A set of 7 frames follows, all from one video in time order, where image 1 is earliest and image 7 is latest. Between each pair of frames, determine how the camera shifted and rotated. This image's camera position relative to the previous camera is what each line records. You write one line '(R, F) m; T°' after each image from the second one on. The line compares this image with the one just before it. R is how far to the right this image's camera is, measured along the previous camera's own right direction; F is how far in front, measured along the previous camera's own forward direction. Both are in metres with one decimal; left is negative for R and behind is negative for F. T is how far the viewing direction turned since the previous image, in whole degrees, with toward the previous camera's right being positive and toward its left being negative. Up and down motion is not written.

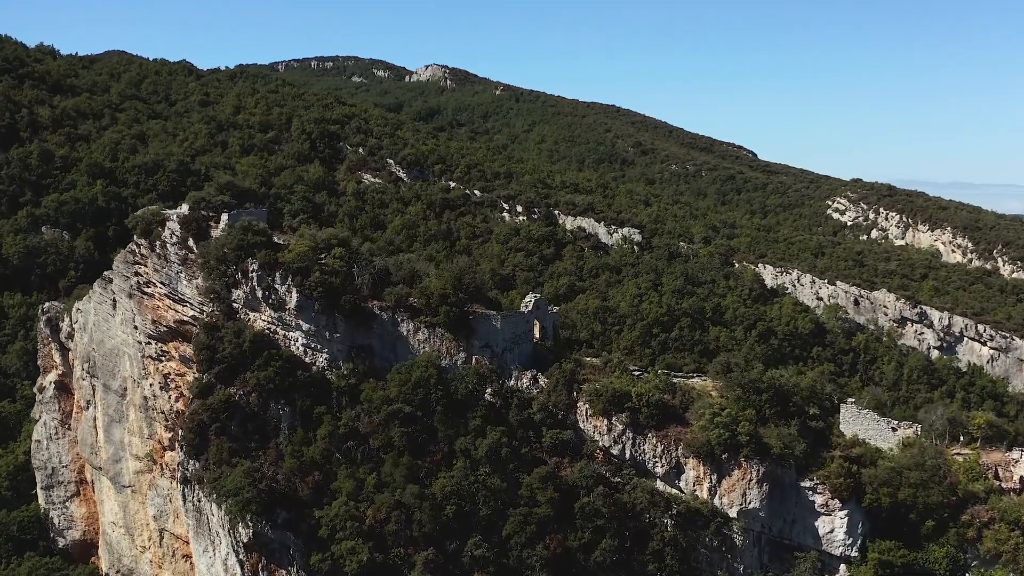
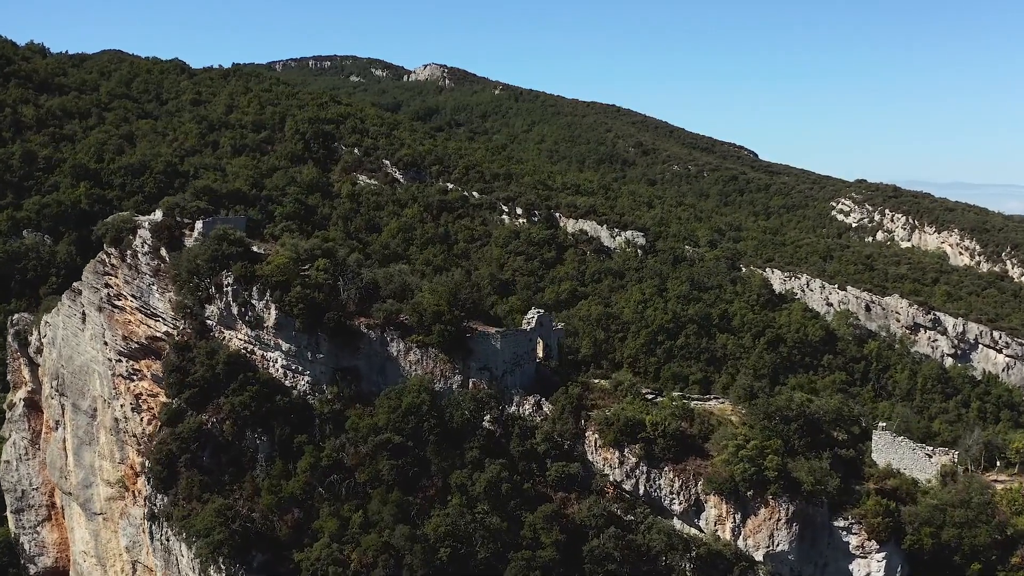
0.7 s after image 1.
(0.0, +1.4) m; 0°
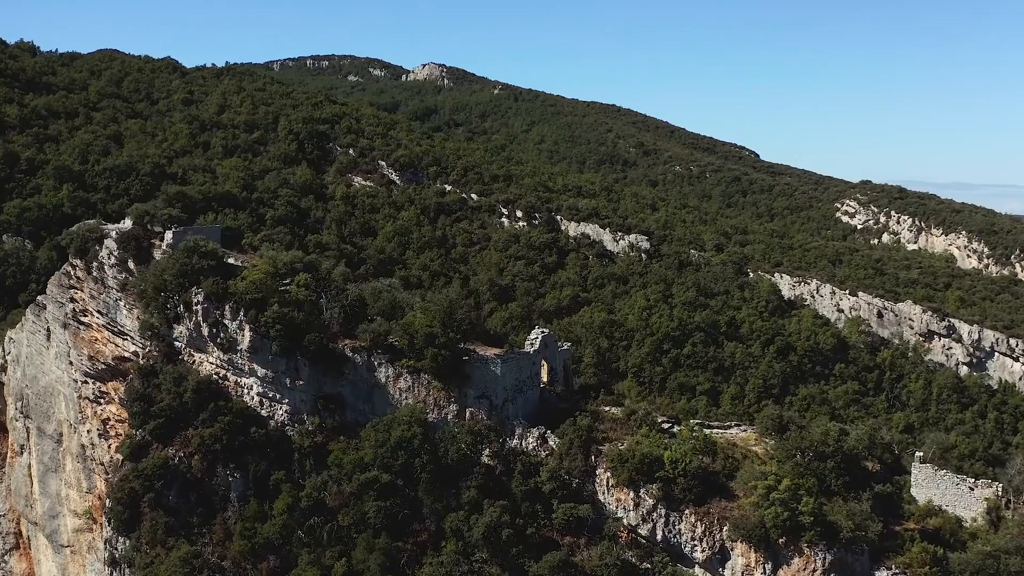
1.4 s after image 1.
(0.0, +1.4) m; 0°
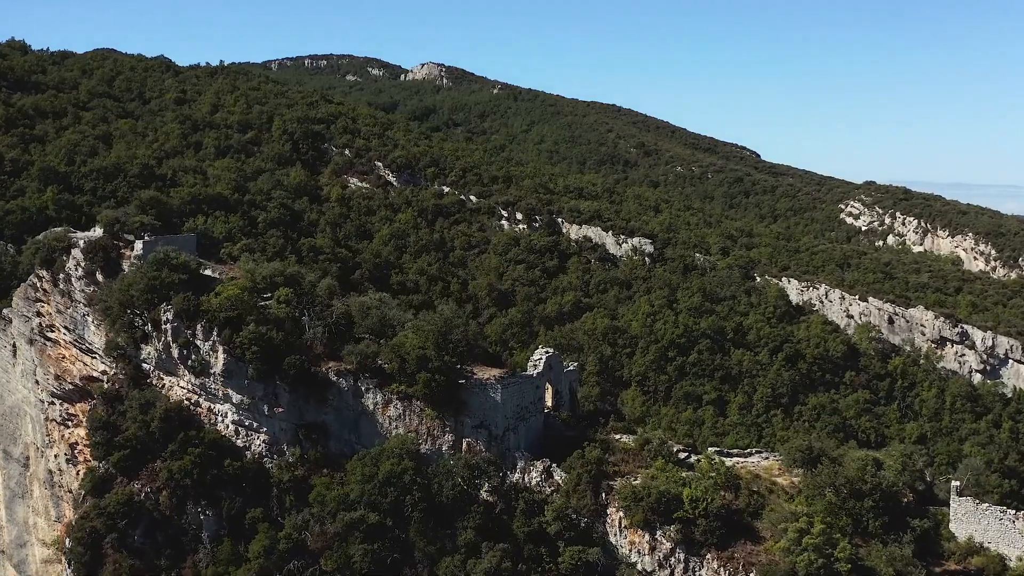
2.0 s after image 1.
(0.0, +1.1) m; 0°
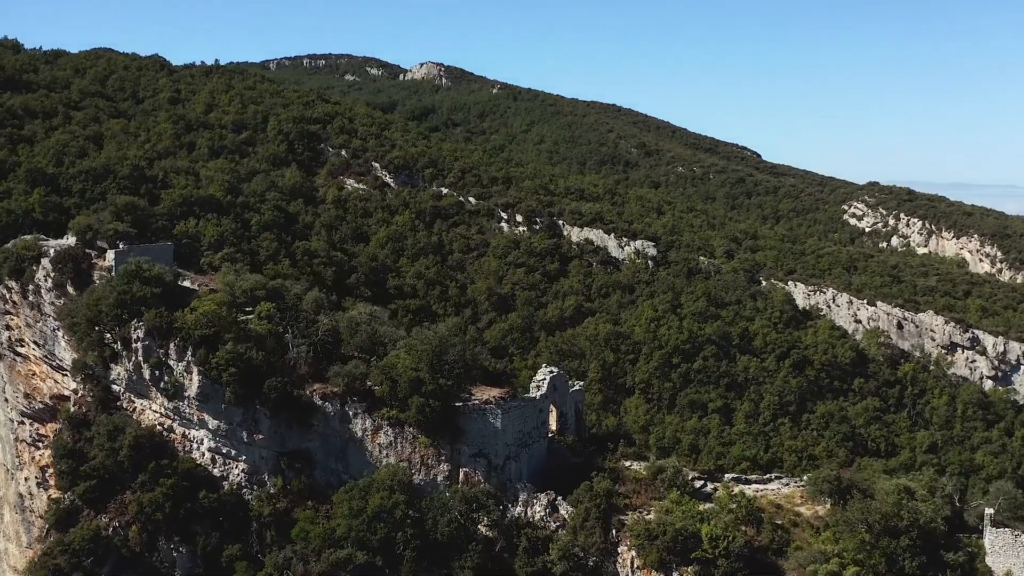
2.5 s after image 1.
(0.0, +0.9) m; 0°
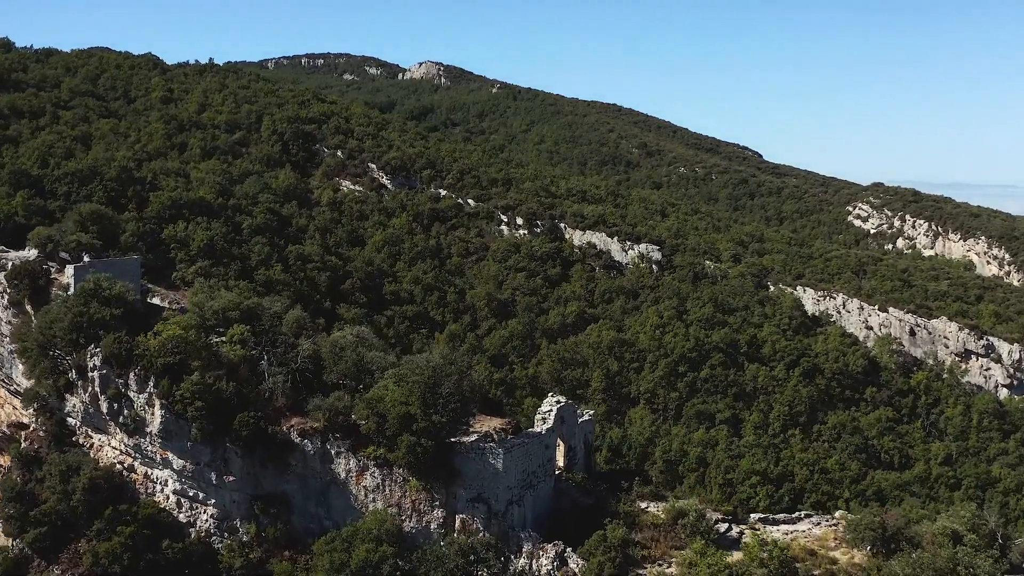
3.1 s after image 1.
(0.0, +1.1) m; 0°
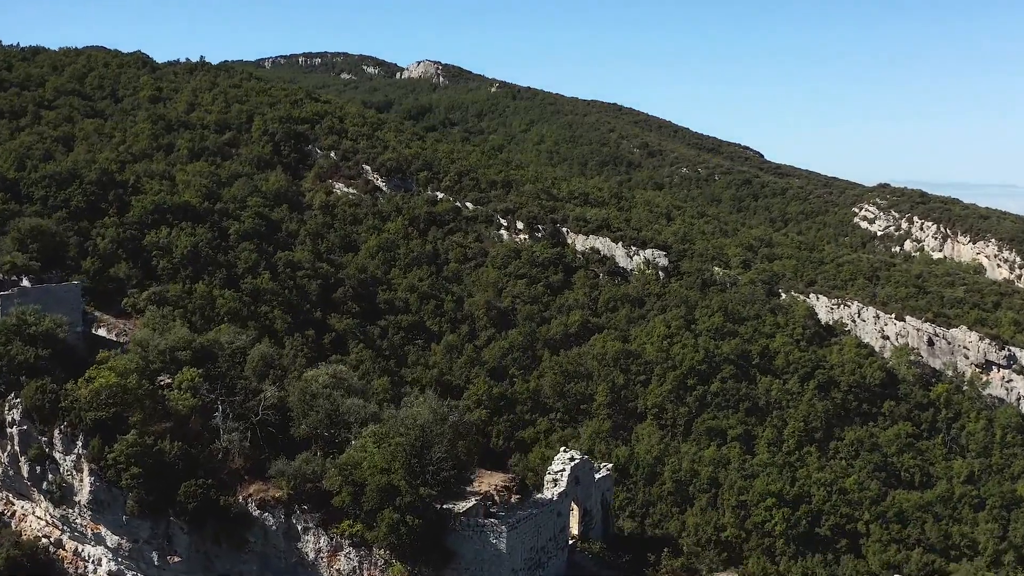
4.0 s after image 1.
(-0.1, +1.6) m; 0°
